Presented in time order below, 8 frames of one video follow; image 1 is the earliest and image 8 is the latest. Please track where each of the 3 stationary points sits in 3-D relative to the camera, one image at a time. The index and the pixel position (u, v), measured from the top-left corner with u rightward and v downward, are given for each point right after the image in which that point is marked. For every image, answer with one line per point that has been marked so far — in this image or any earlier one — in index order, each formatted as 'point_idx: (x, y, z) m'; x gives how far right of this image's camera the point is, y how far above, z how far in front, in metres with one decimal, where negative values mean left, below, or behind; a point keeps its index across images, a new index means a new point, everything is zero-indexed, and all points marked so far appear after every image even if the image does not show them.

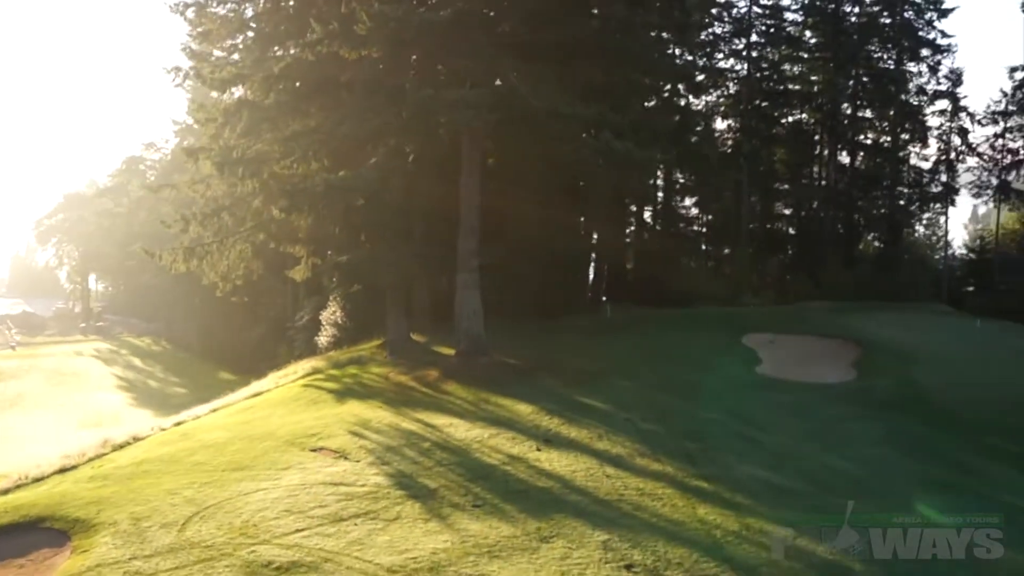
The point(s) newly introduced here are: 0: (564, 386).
0: (+0.7, -1.3, +14.9) m
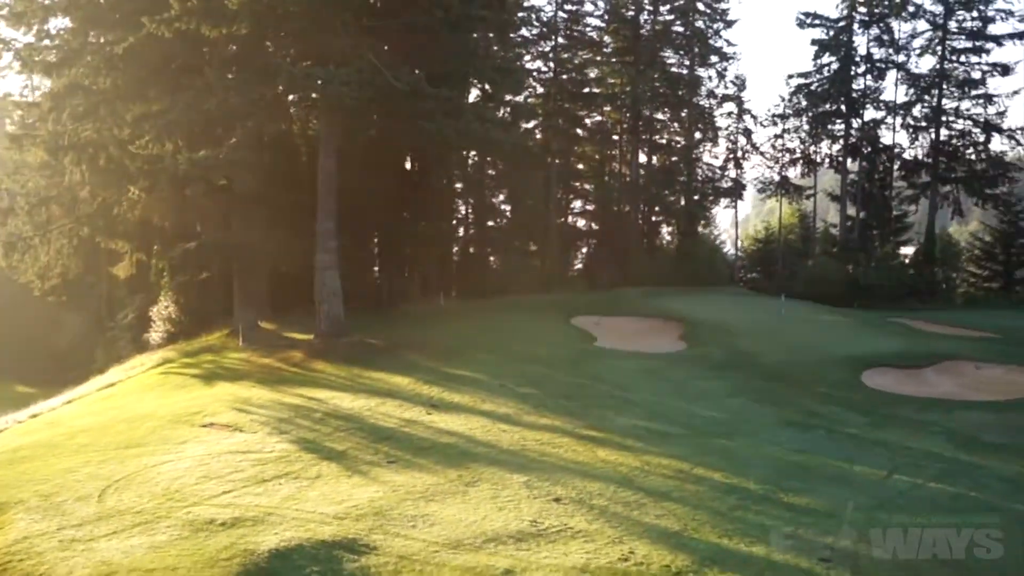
0: (-1.1, -1.0, +15.4) m
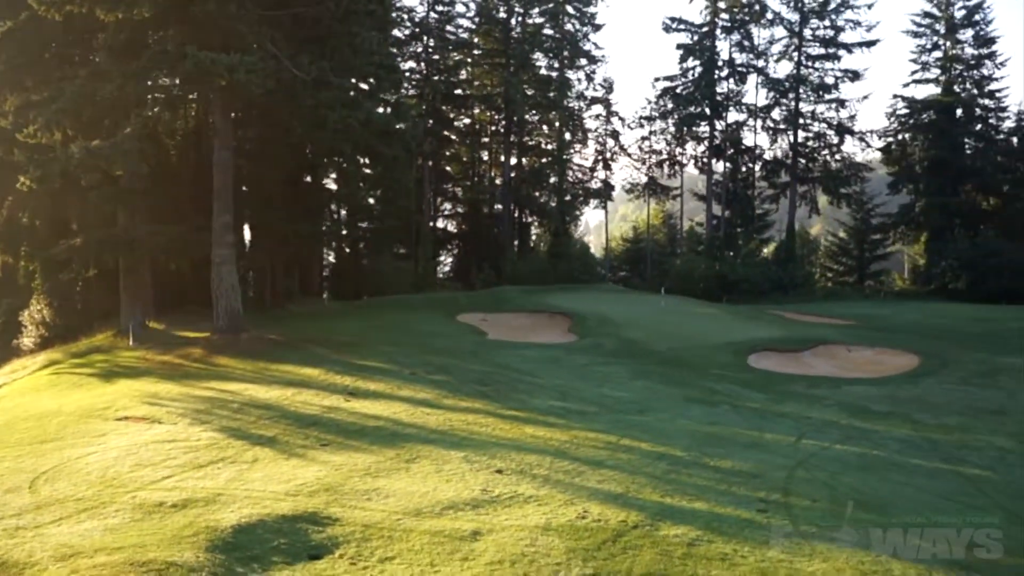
0: (-2.5, -0.9, +15.4) m
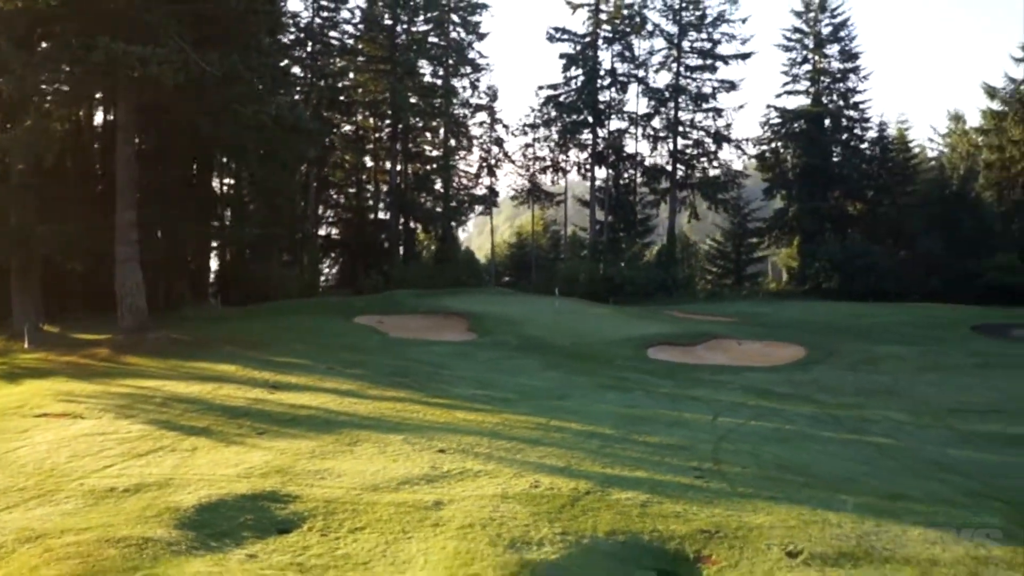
0: (-3.7, -0.9, +15.3) m
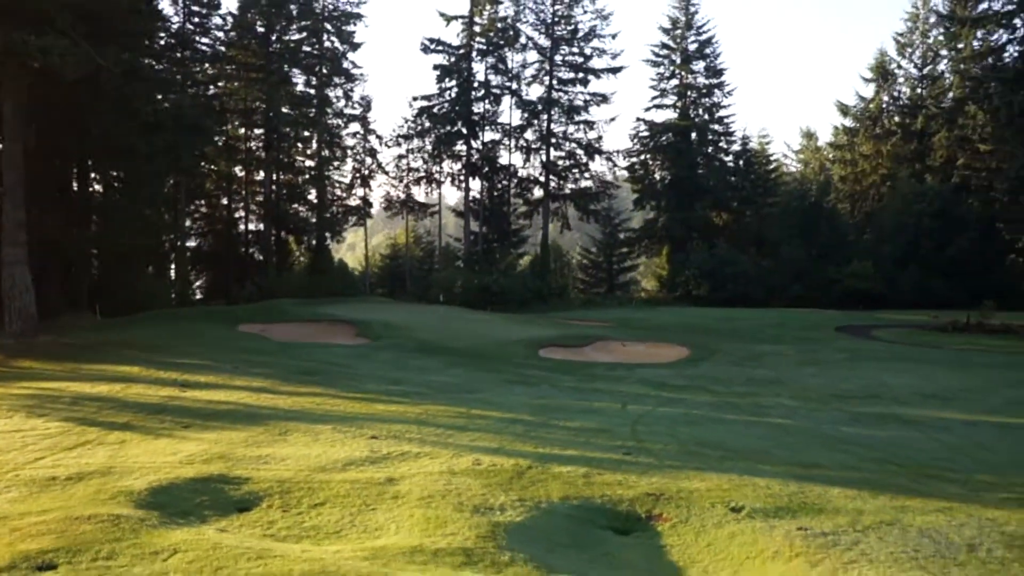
0: (-5.0, -0.9, +15.1) m
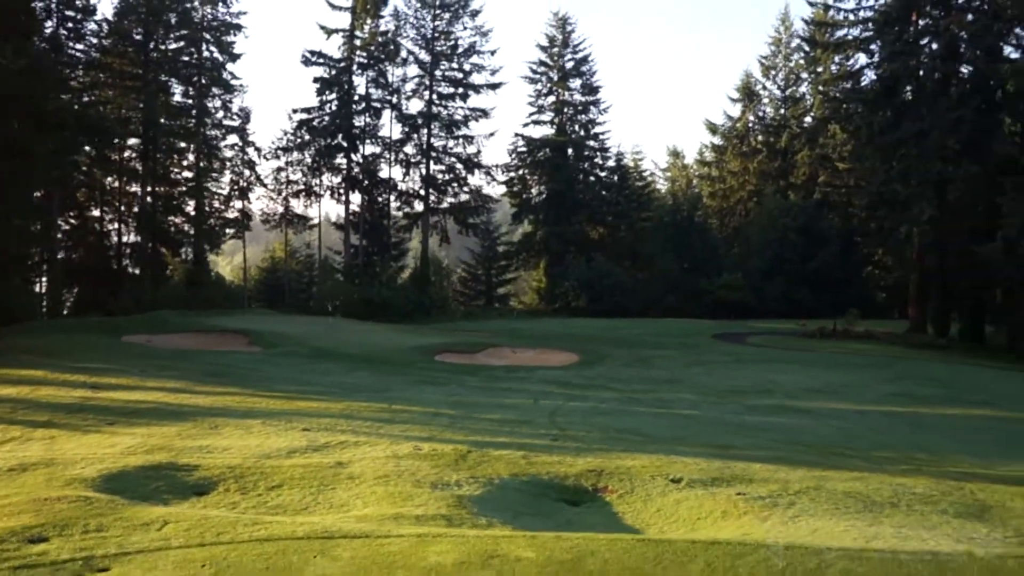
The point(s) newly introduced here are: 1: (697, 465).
0: (-6.3, -0.9, +14.7) m
1: (+1.5, -1.4, +8.8) m
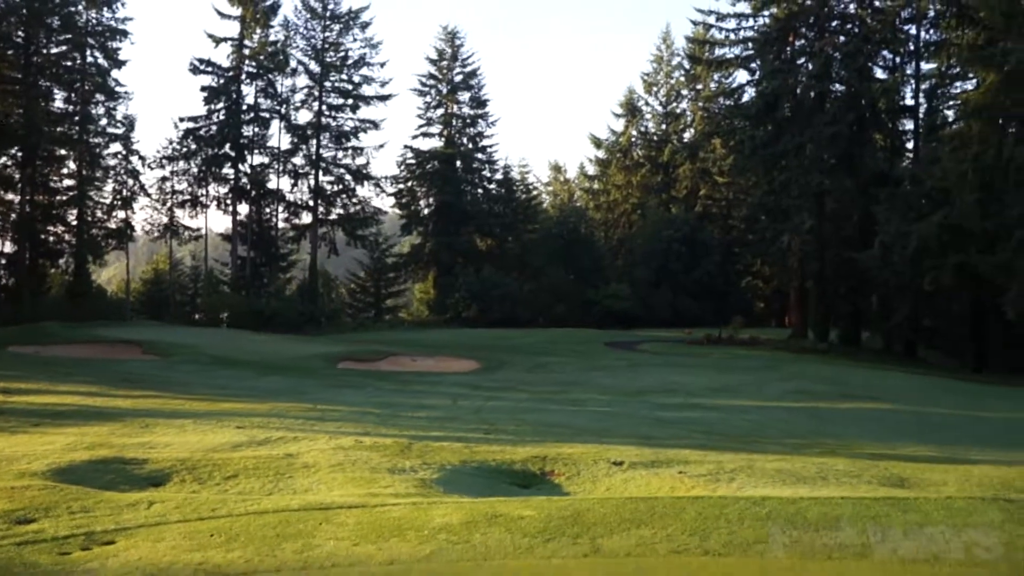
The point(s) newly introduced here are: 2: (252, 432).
0: (-7.4, -1.0, +14.2) m
1: (+1.0, -1.4, +9.3) m
2: (-2.3, -1.3, +10.0) m
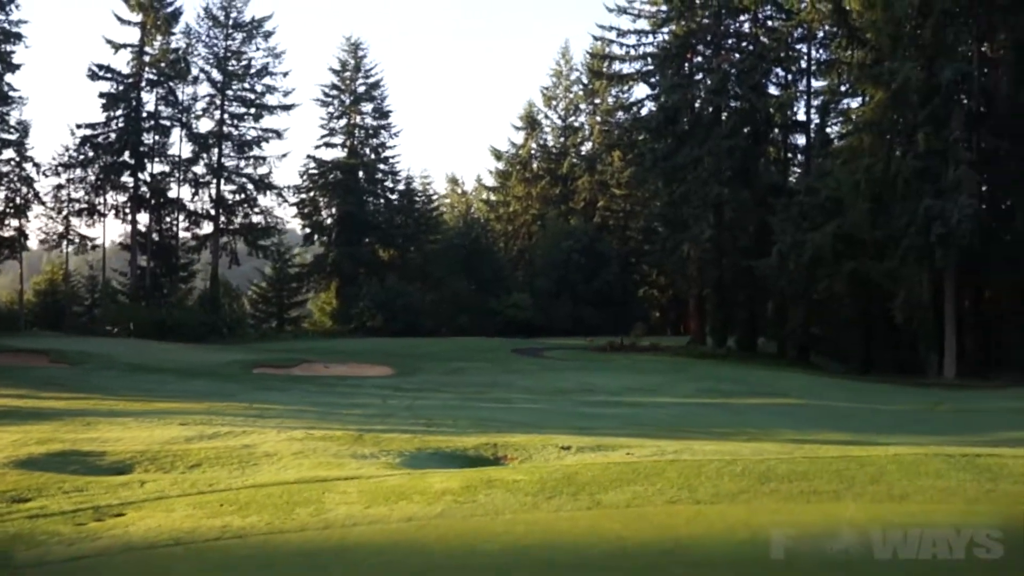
0: (-8.3, -1.0, +13.8) m
1: (+0.5, -1.3, +9.7) m
2: (-2.9, -1.3, +10.2) m
